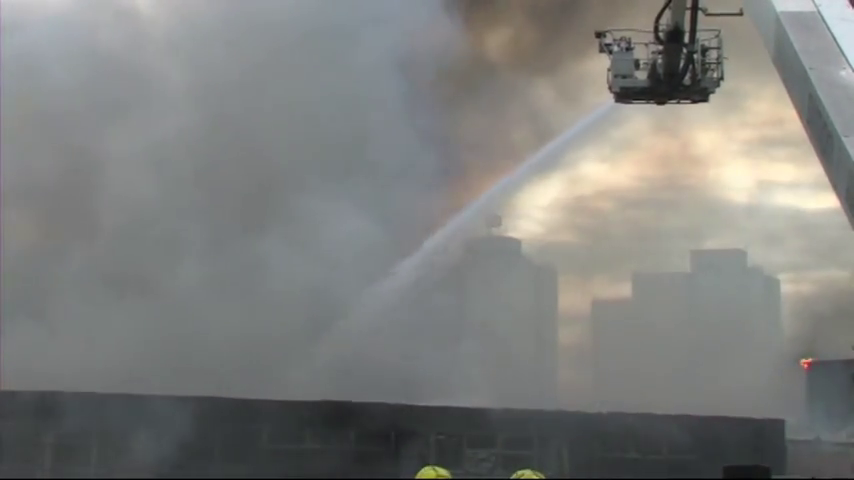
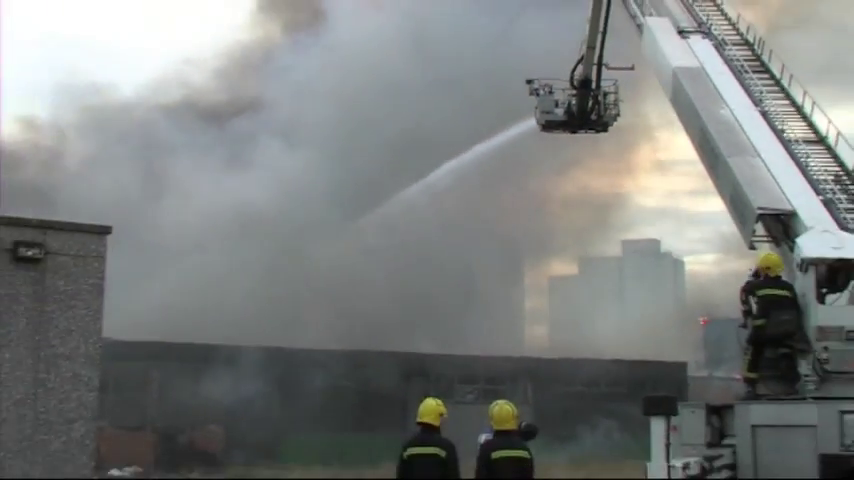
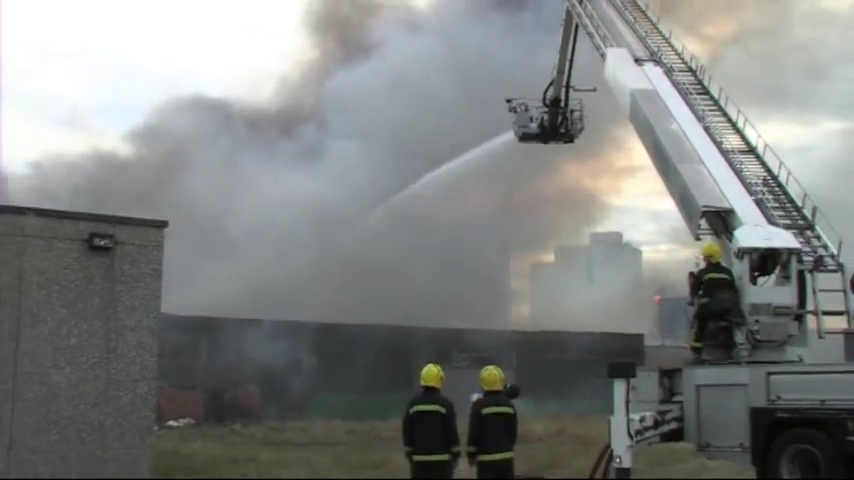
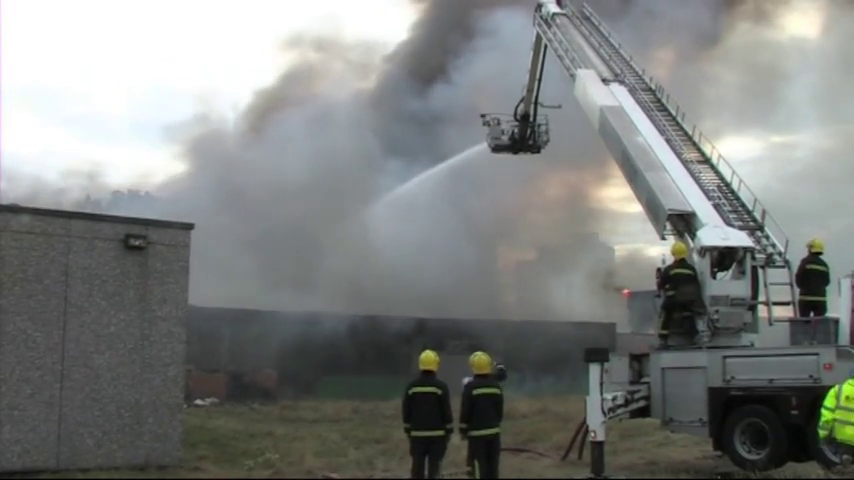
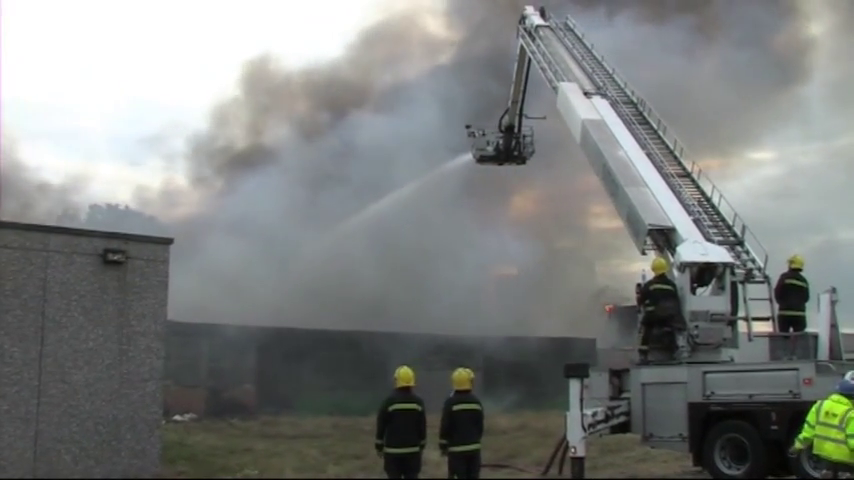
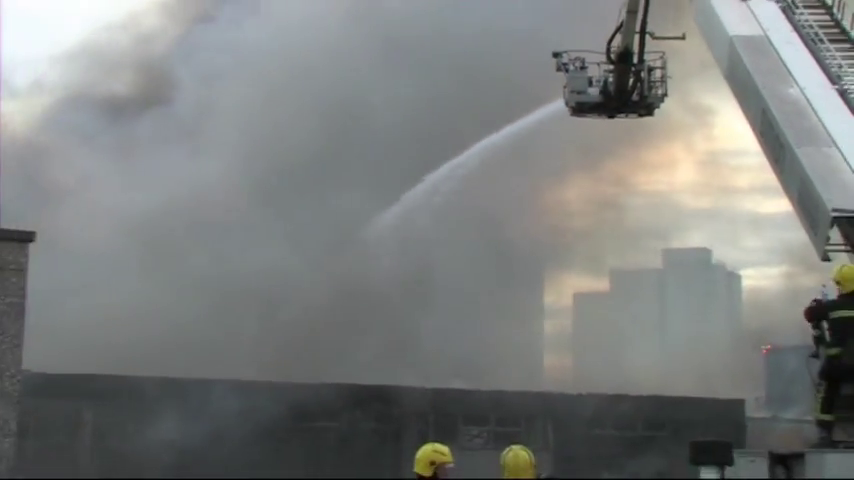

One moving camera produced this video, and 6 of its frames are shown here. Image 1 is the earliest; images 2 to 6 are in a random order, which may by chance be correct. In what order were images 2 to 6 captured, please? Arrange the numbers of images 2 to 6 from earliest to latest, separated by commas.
6, 2, 3, 4, 5
